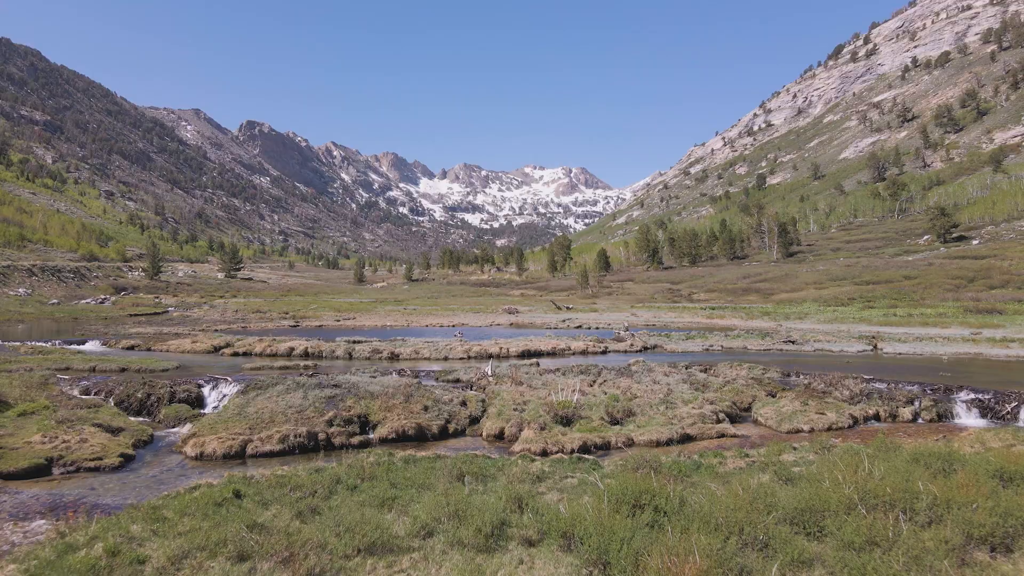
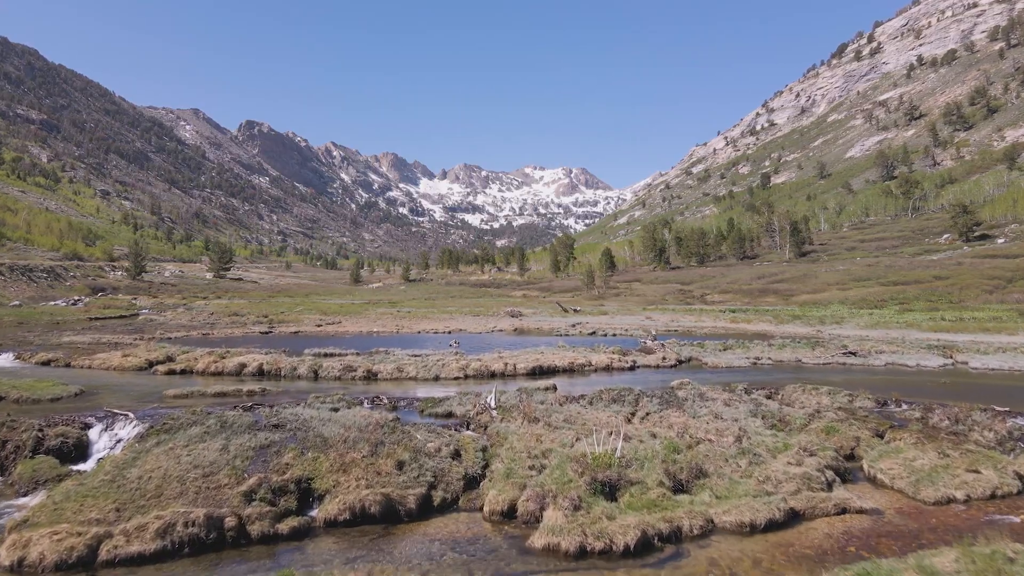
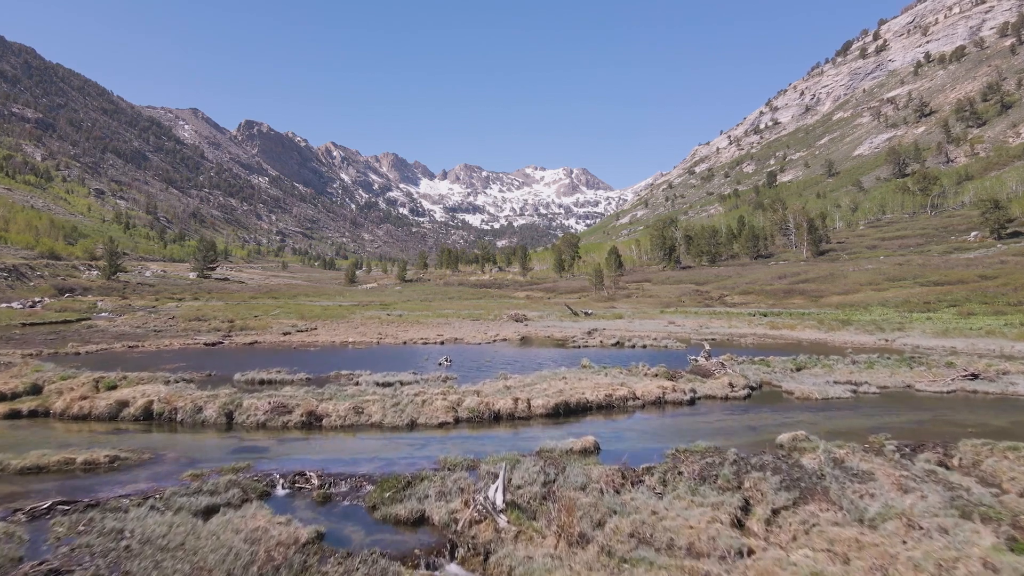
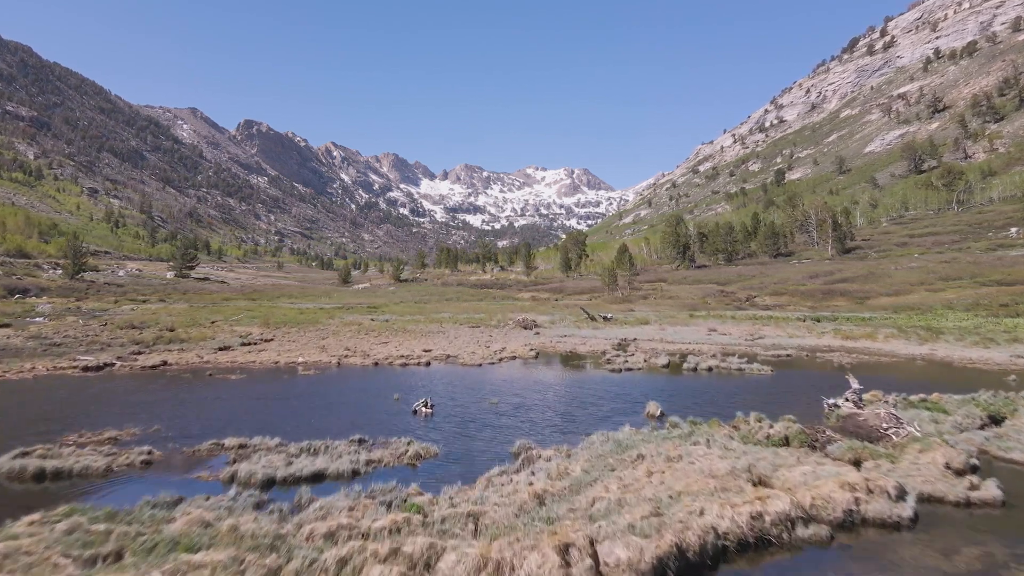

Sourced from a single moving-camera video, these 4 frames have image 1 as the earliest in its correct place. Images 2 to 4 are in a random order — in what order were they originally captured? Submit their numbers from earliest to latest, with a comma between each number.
2, 3, 4
